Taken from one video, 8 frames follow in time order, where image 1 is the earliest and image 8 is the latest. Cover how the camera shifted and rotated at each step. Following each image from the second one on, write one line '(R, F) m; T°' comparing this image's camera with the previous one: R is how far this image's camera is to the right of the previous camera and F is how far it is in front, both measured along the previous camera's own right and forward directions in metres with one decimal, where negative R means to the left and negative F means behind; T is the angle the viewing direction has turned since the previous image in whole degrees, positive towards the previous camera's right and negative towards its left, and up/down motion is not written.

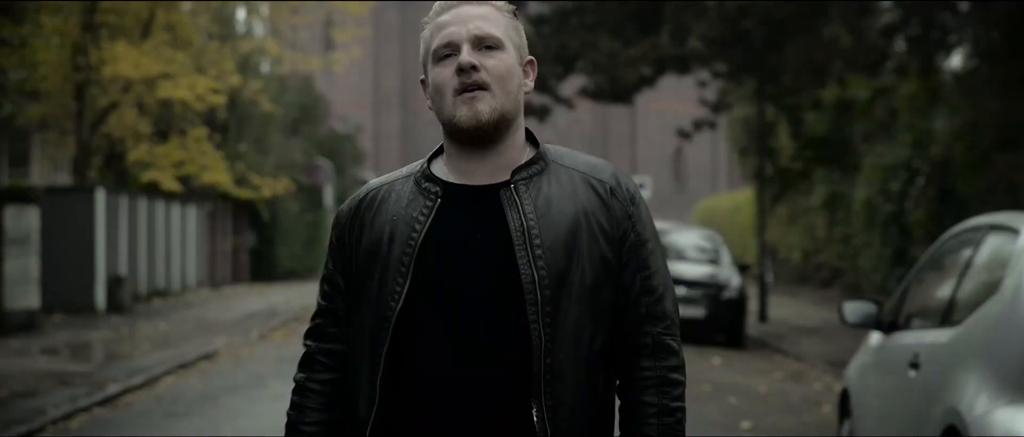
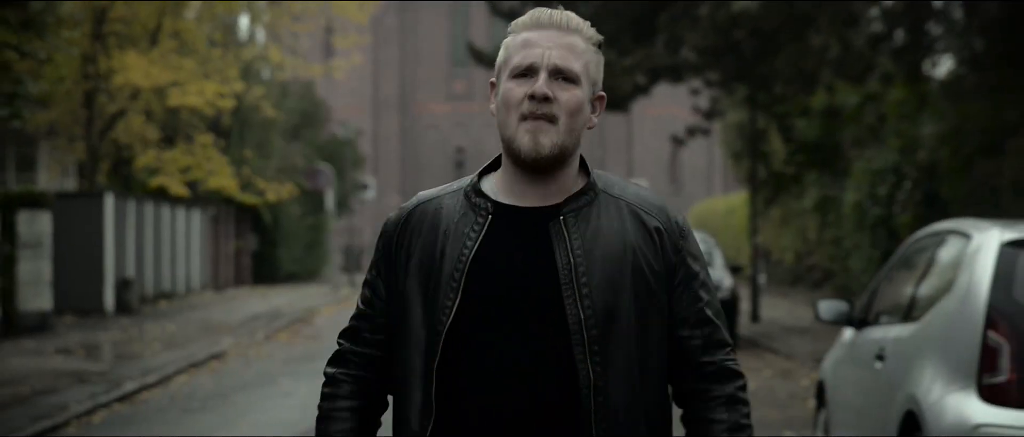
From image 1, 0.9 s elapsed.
(0.0, -0.6) m; 0°
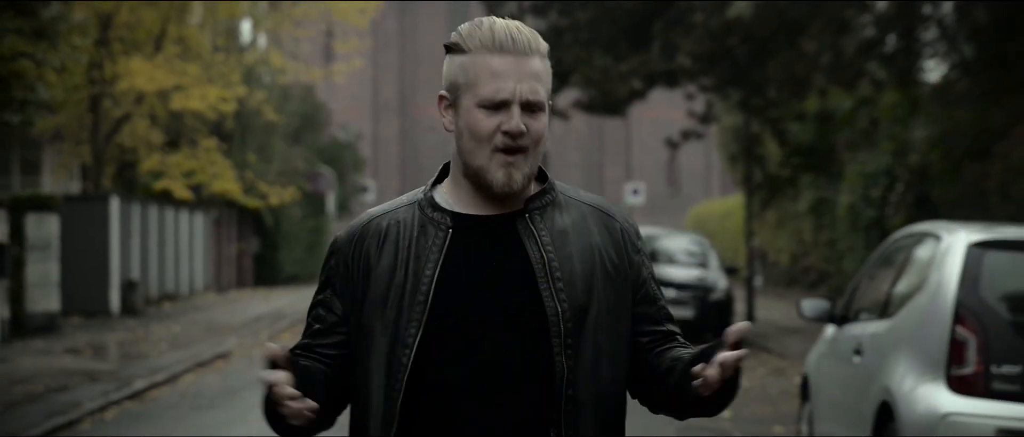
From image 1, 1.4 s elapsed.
(0.0, -0.4) m; 0°
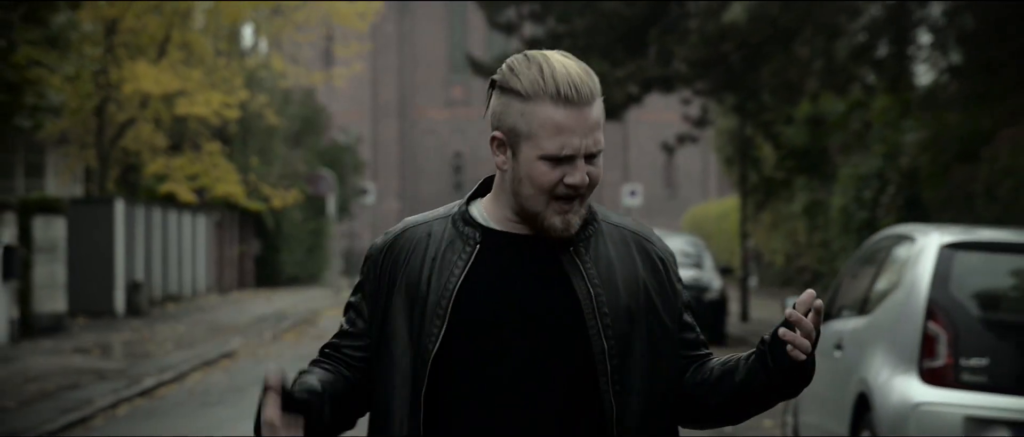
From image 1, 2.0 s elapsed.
(0.0, -0.4) m; 0°
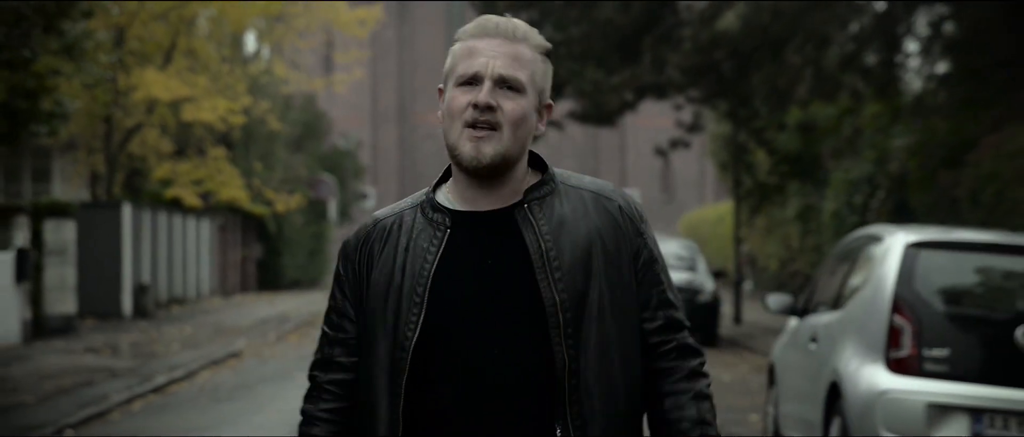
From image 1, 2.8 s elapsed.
(0.0, -0.5) m; 0°
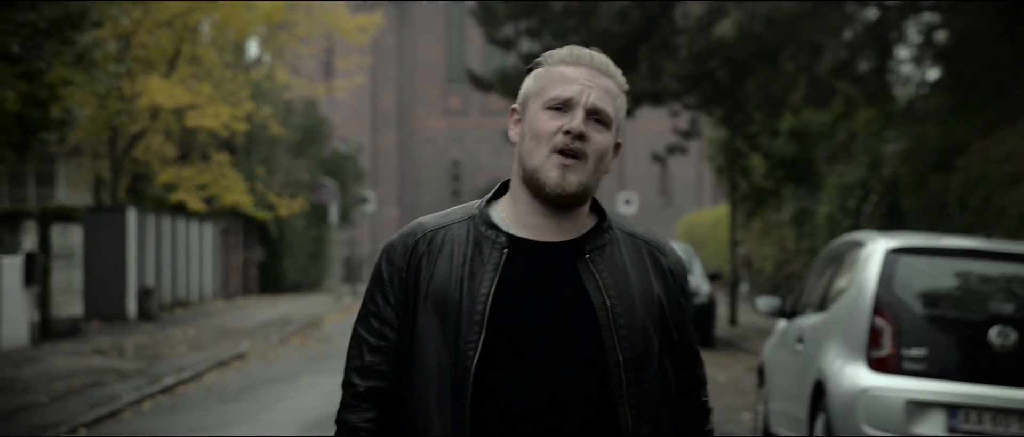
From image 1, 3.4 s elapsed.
(0.0, -0.4) m; 0°
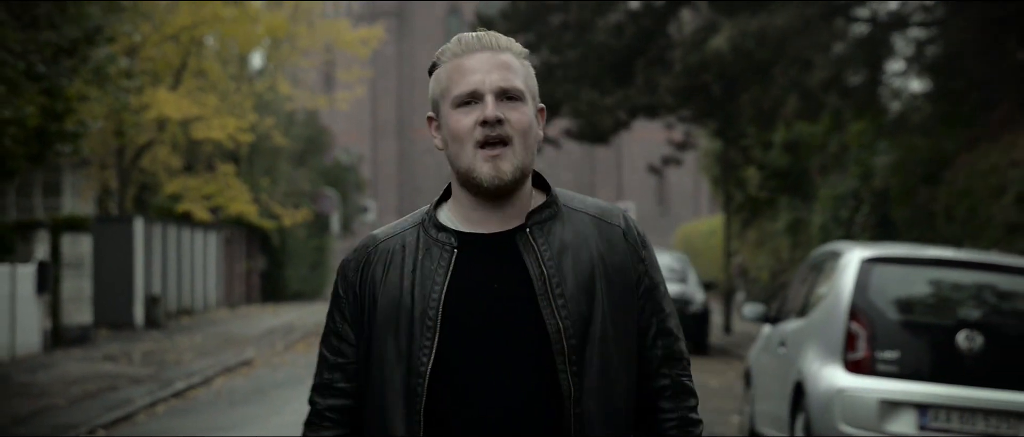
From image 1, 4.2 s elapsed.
(0.0, -0.5) m; 0°
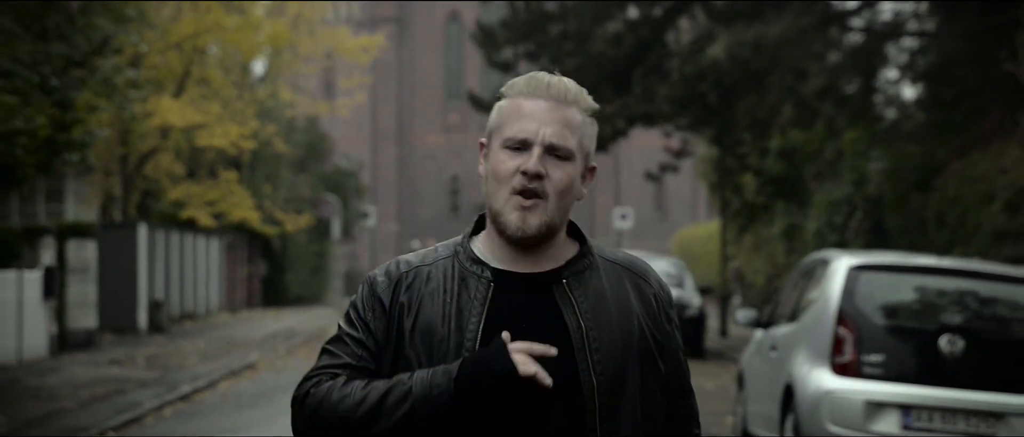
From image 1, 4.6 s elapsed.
(0.0, -0.3) m; 0°
